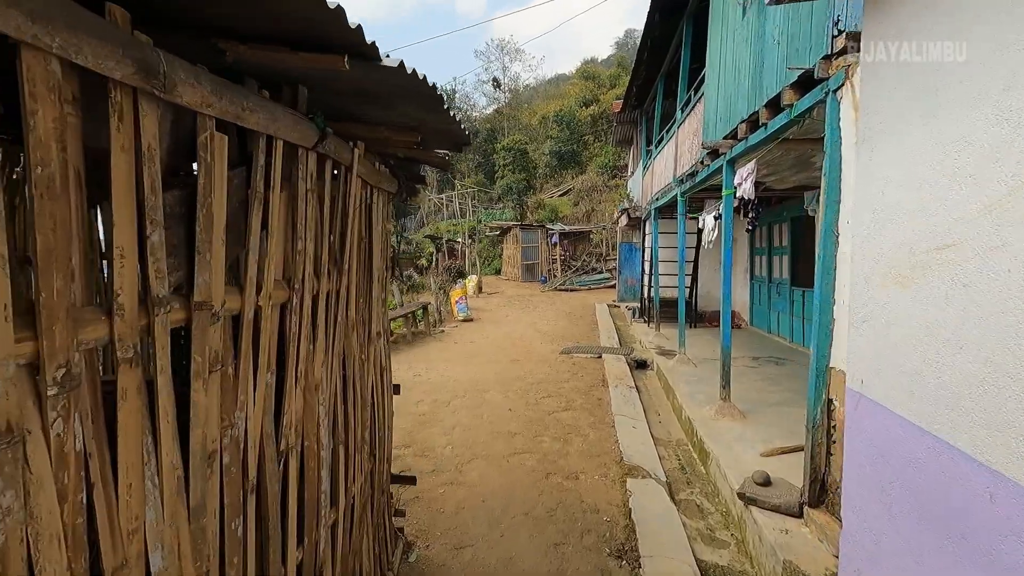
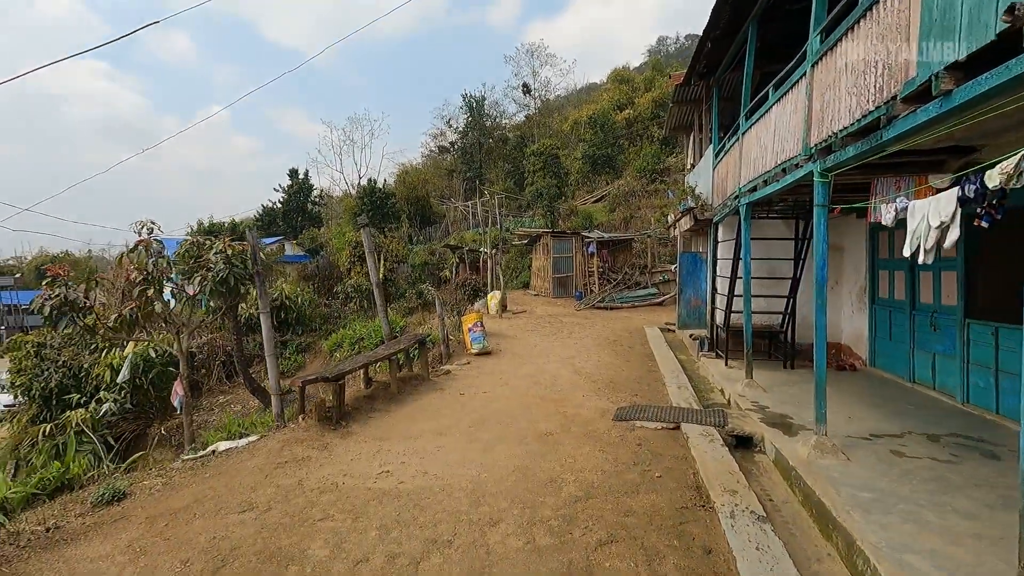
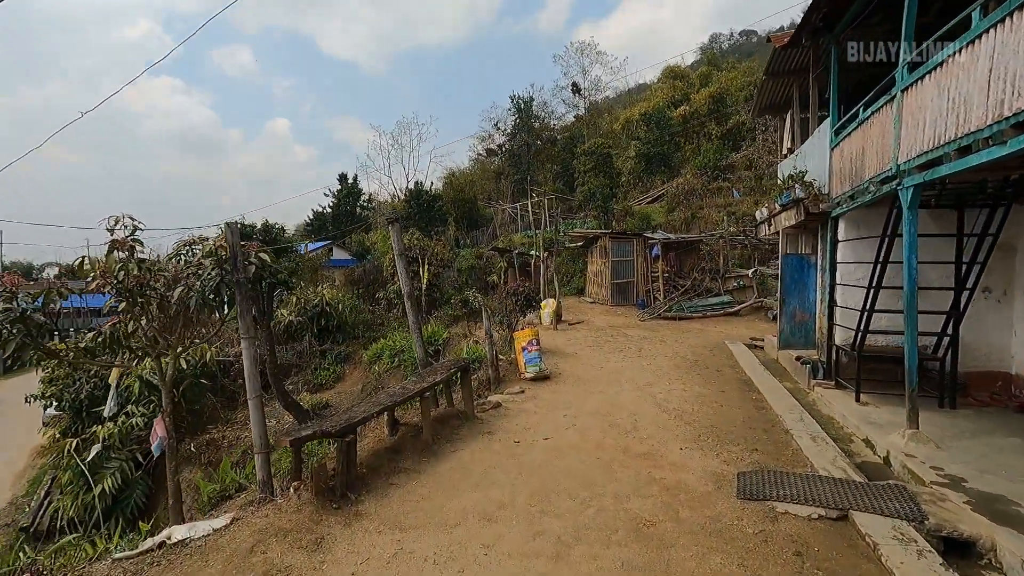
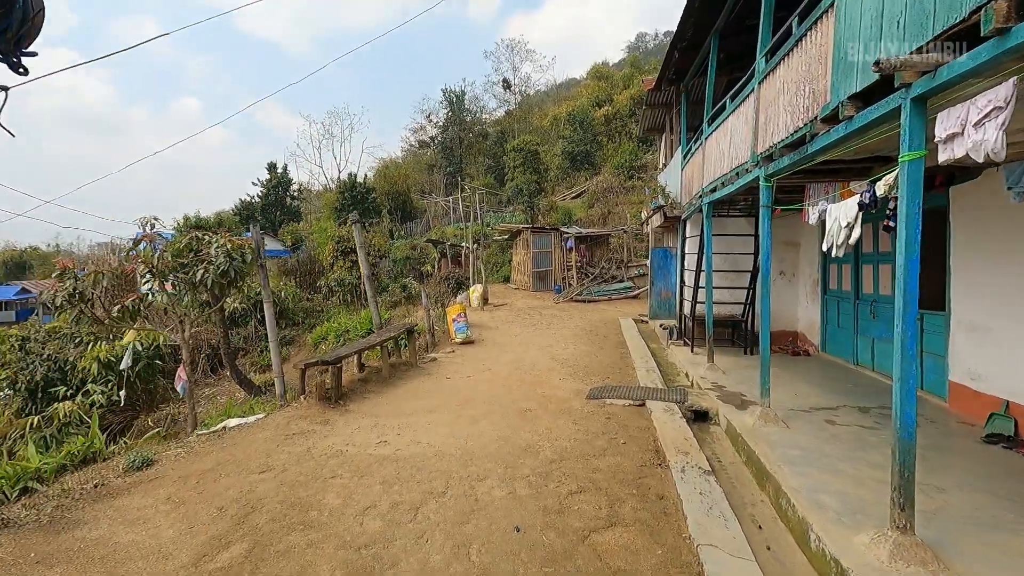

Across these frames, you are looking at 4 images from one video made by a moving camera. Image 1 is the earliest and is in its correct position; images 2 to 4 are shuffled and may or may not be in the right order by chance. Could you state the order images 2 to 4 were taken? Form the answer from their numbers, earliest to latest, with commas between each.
4, 2, 3
